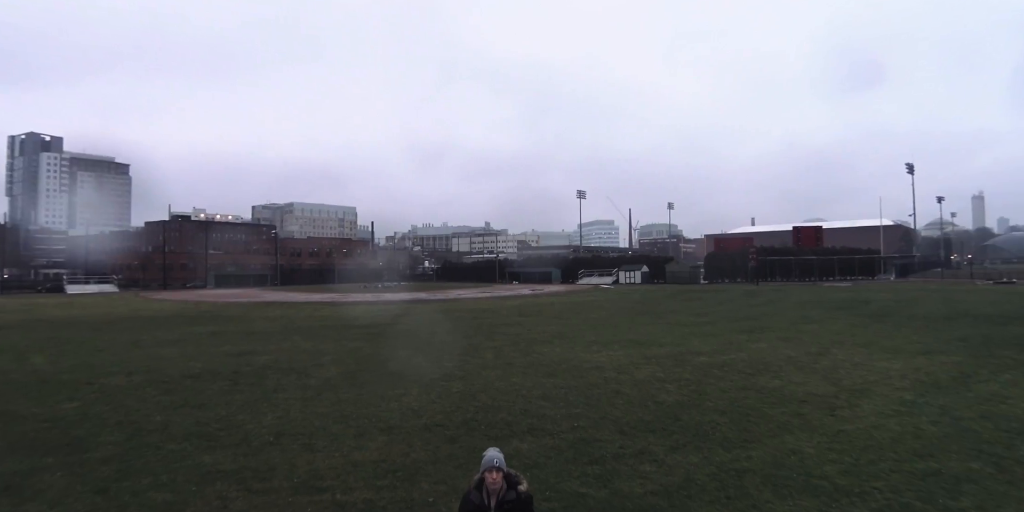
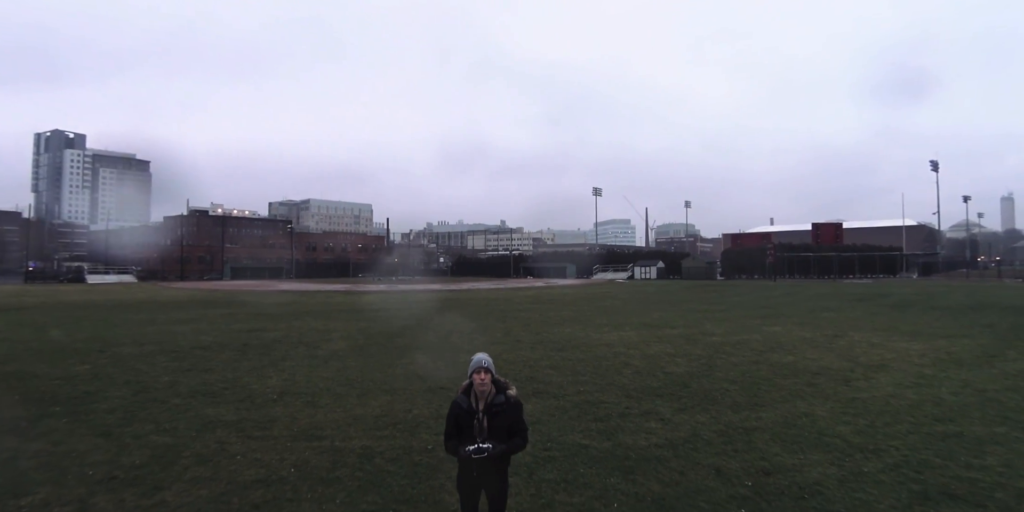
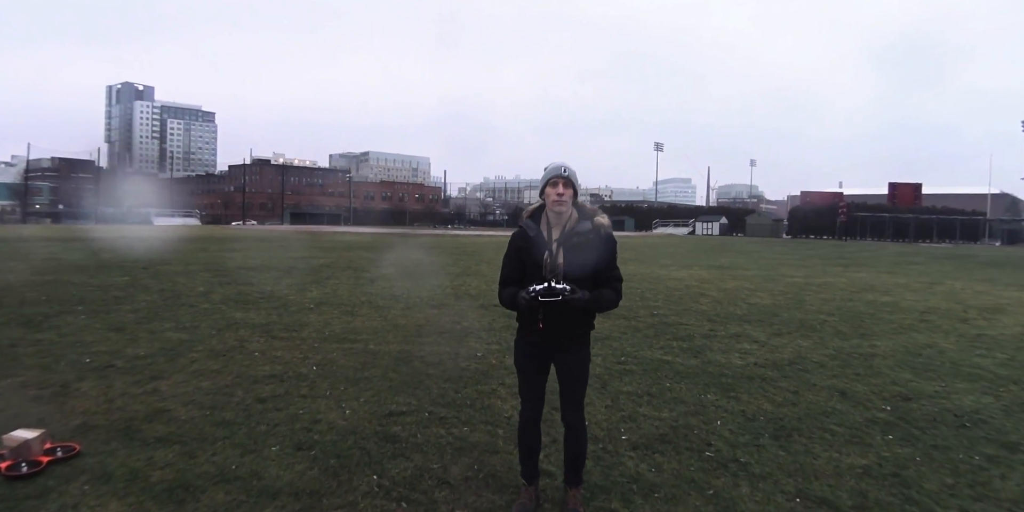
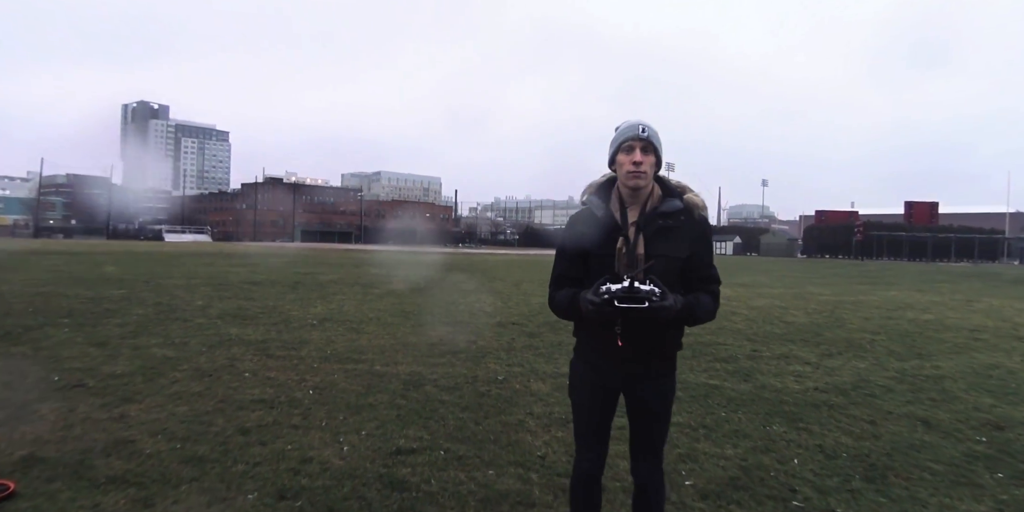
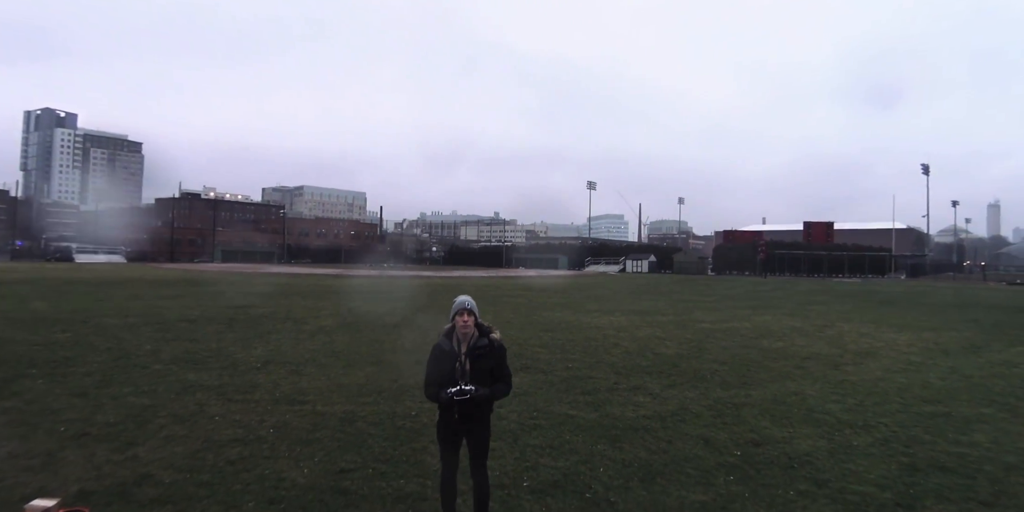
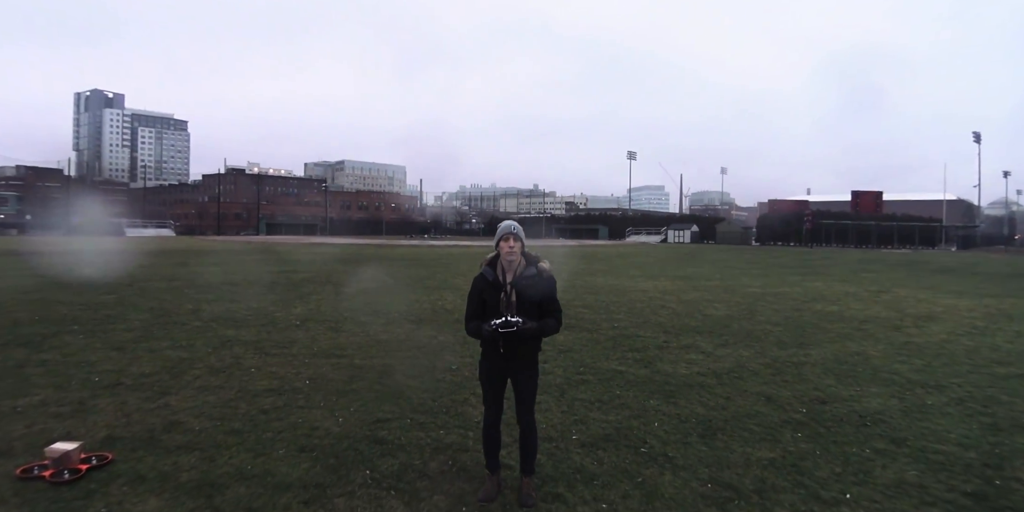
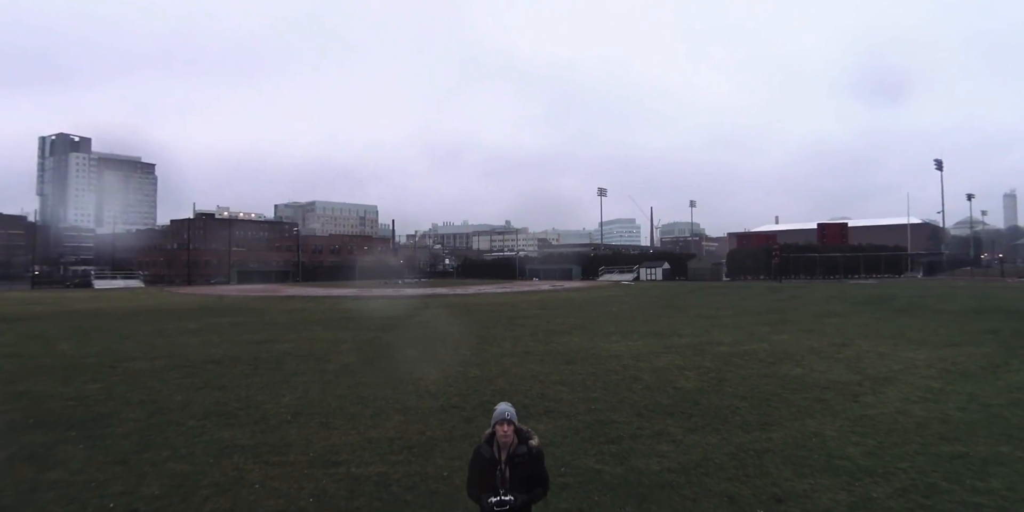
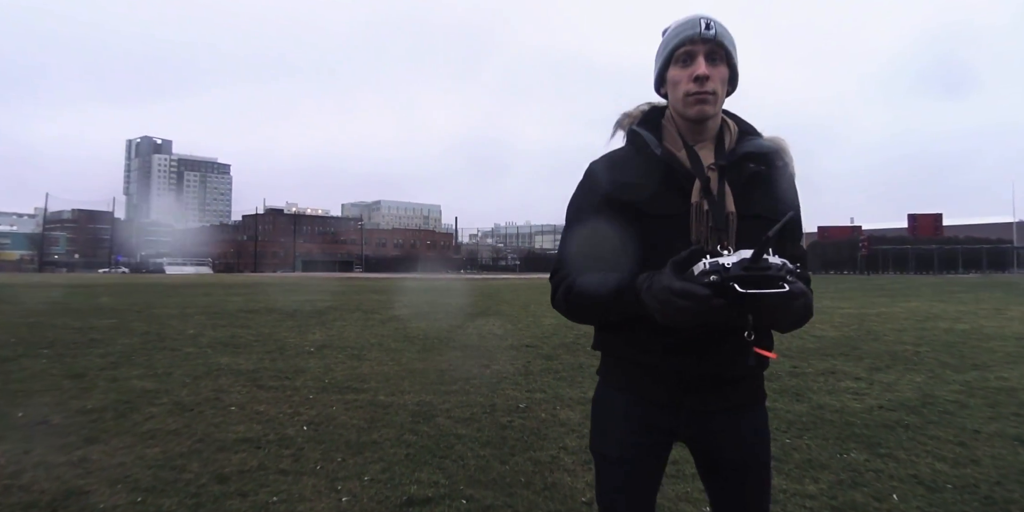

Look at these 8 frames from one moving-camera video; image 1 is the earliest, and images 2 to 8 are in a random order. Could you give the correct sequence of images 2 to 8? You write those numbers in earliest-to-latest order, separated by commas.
7, 2, 5, 6, 3, 4, 8
